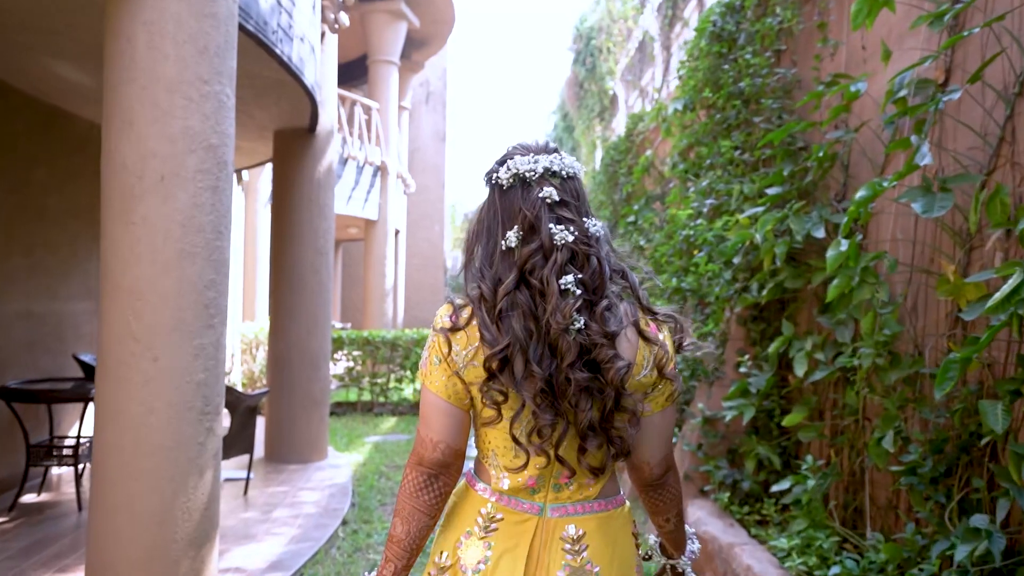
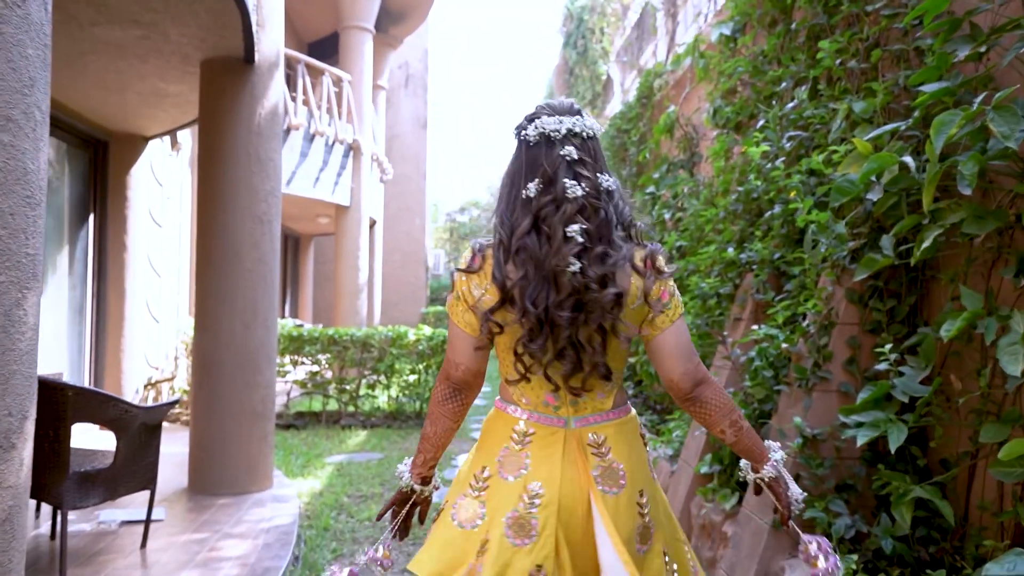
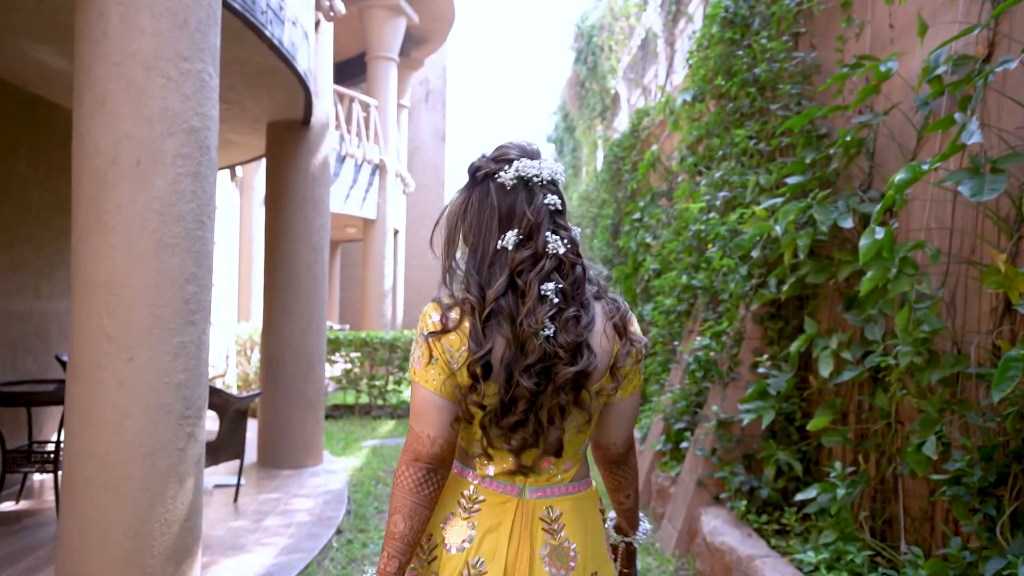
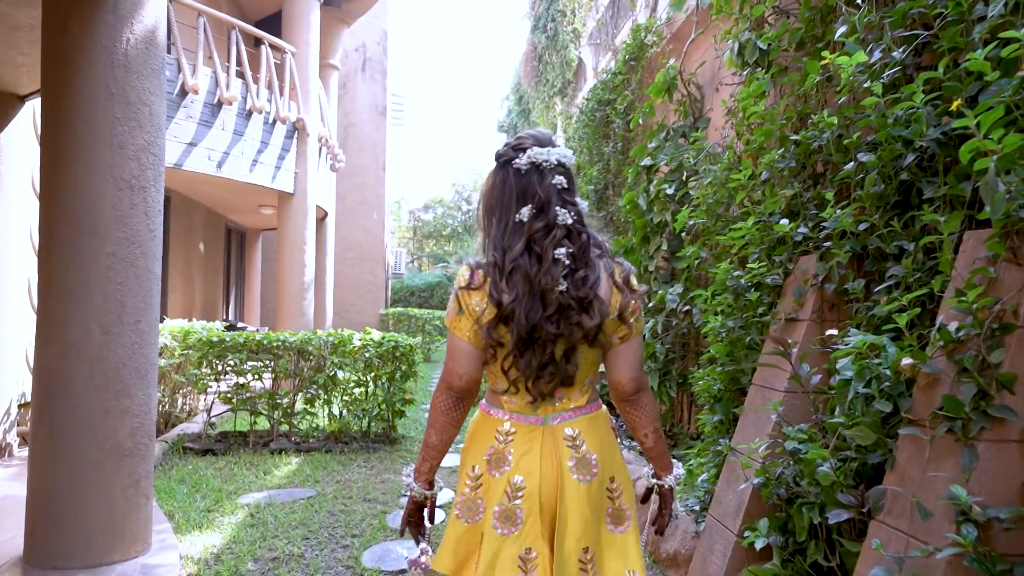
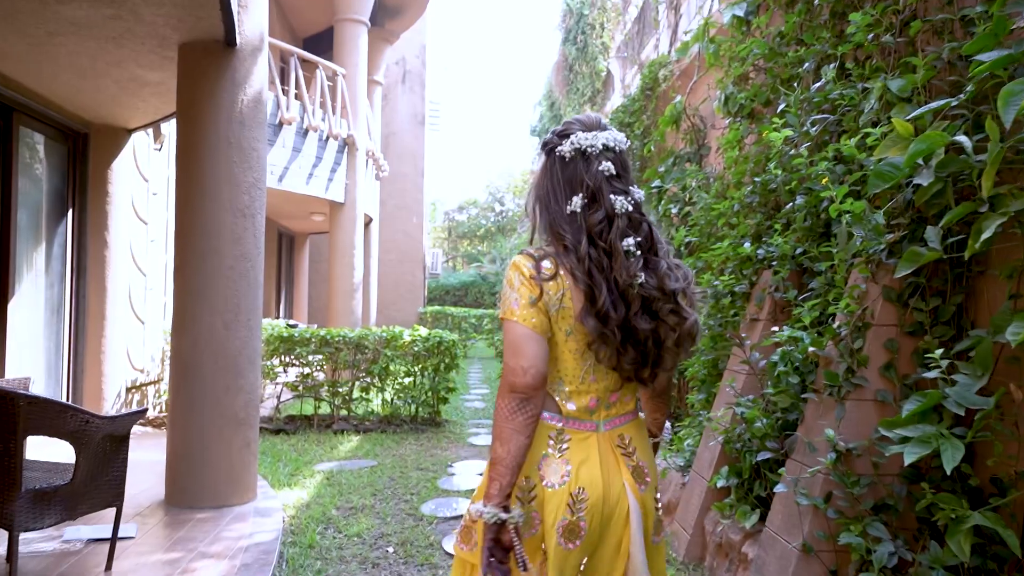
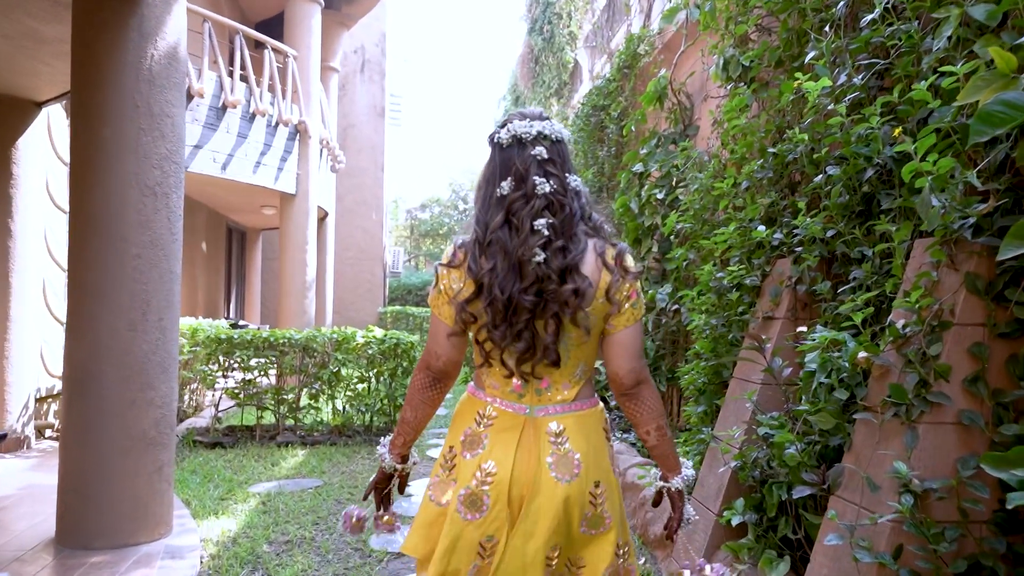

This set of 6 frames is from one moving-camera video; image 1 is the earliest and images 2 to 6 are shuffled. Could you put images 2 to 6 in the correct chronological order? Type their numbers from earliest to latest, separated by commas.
3, 2, 5, 6, 4
